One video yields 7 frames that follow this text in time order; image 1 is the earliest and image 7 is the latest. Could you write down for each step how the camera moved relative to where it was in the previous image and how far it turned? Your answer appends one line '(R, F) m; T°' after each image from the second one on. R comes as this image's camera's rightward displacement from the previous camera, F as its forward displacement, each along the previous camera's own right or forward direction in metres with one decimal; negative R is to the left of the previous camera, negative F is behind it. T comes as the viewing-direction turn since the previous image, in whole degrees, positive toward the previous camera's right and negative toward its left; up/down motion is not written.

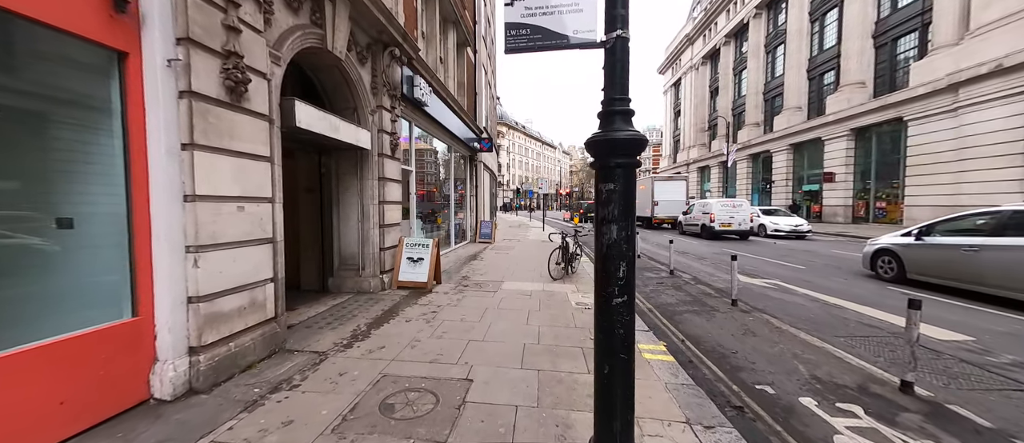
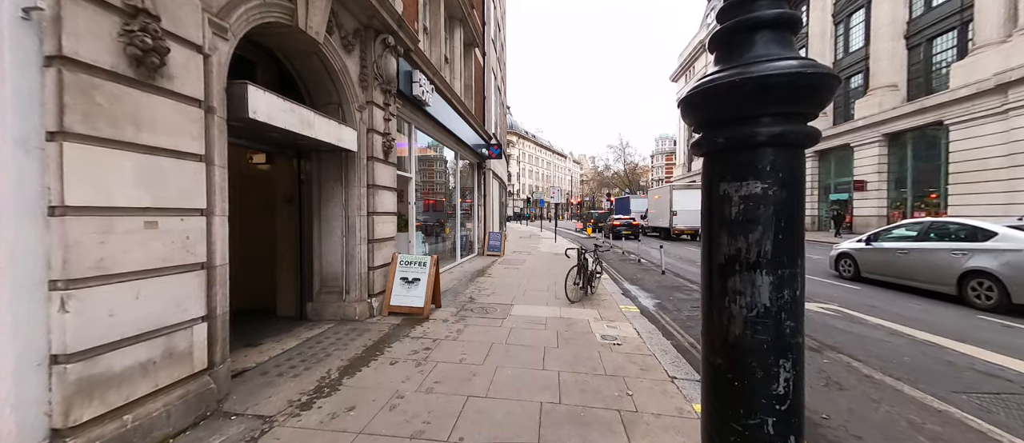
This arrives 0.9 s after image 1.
(0.0, +0.9) m; -2°
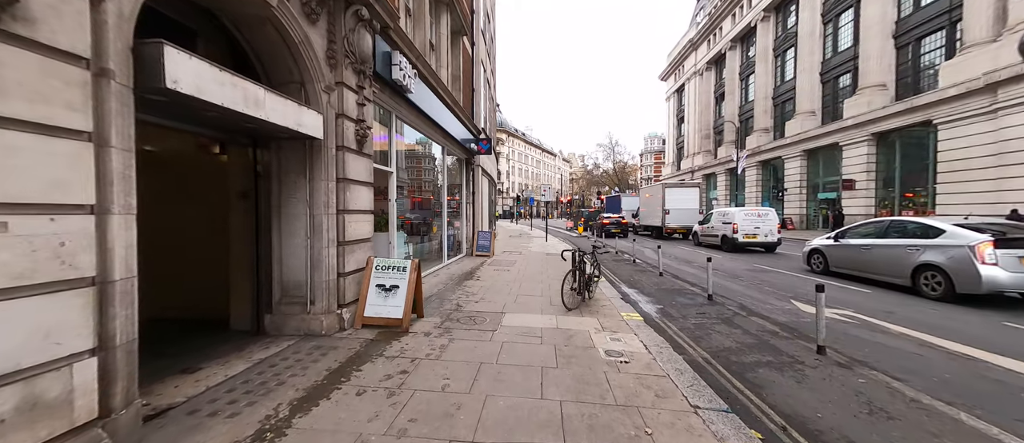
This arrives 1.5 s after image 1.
(0.0, +0.6) m; +2°
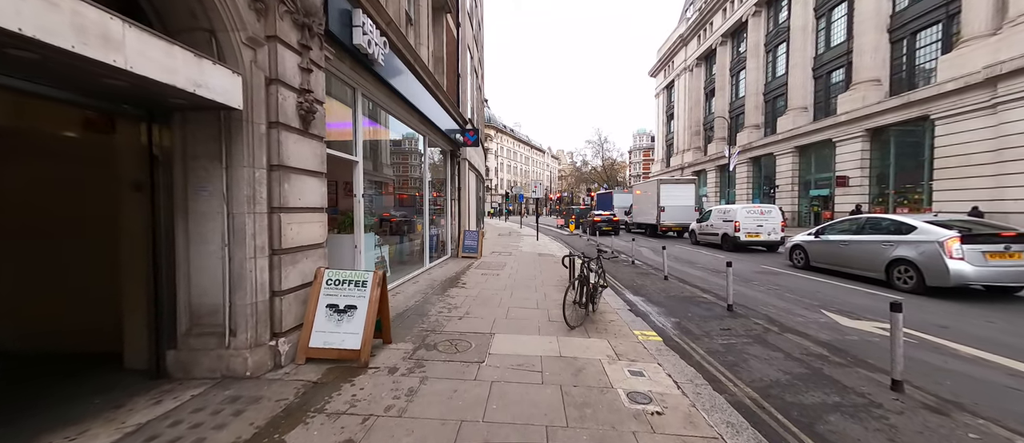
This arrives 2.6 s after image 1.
(0.0, +1.0) m; +2°
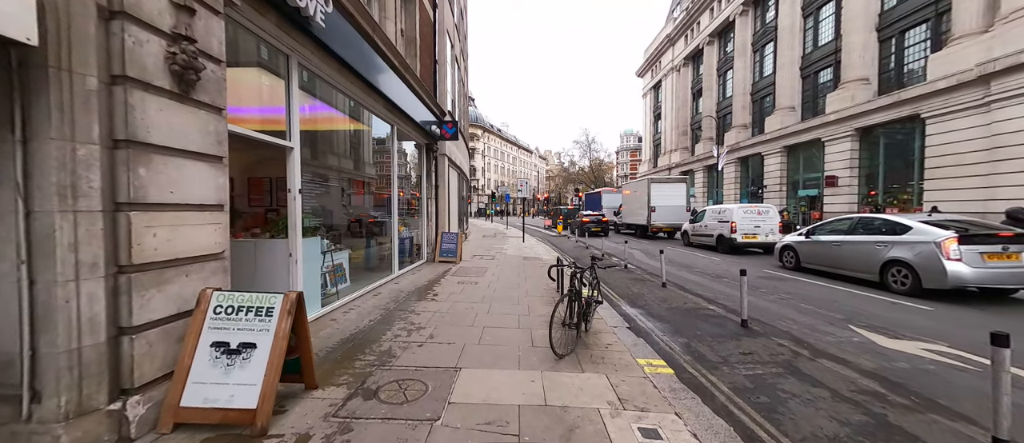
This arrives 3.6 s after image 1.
(+0.2, +1.0) m; +2°
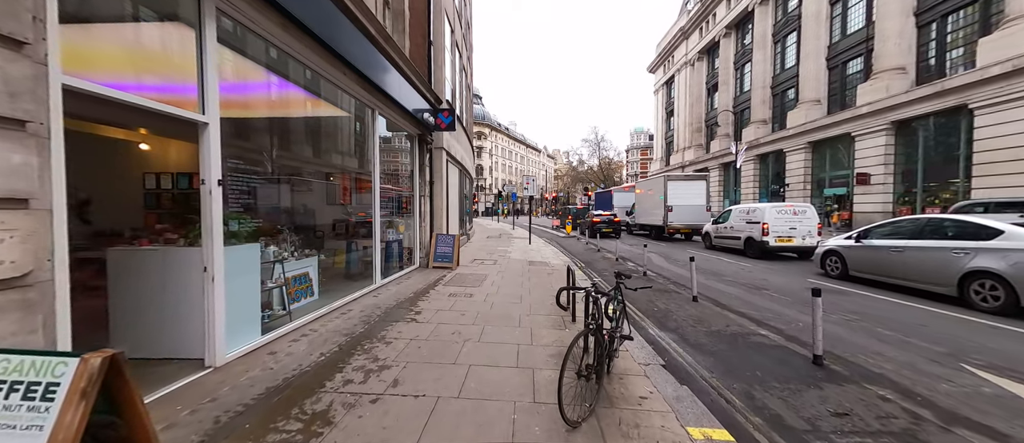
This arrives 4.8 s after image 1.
(+0.1, +1.2) m; -1°
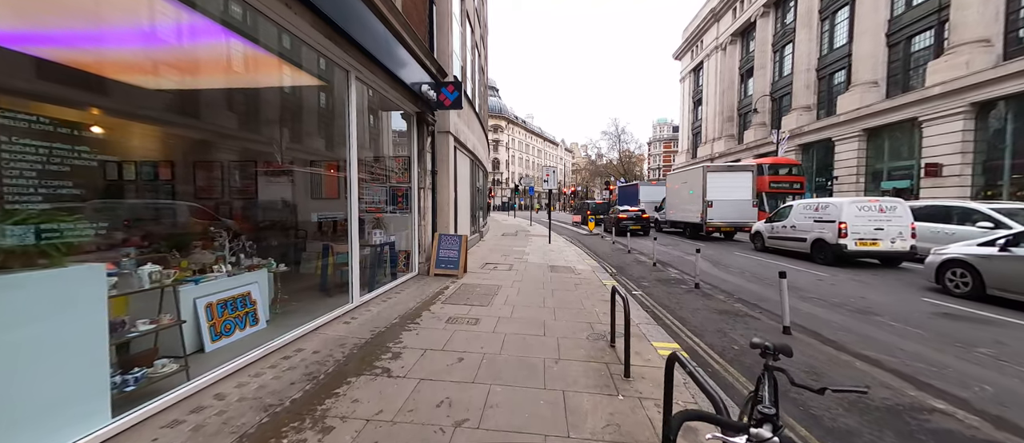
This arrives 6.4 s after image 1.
(-0.1, +1.7) m; -3°
